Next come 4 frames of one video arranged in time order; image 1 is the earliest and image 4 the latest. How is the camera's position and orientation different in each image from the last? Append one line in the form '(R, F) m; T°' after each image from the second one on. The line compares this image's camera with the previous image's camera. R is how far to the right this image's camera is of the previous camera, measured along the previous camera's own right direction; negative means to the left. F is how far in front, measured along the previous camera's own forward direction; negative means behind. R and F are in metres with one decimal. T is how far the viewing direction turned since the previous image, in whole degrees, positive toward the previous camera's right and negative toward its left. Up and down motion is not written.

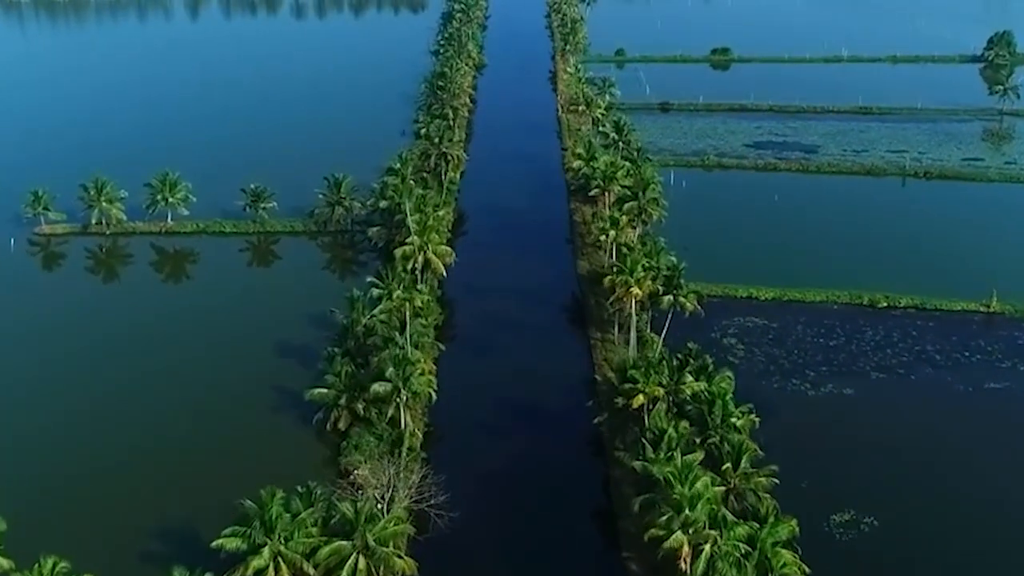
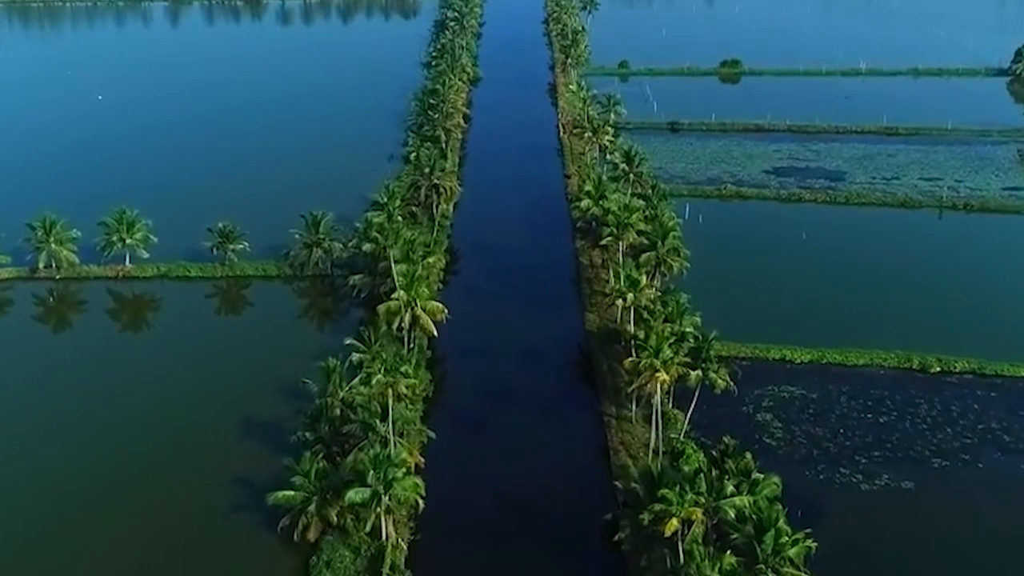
(-0.3, +6.5) m; 0°
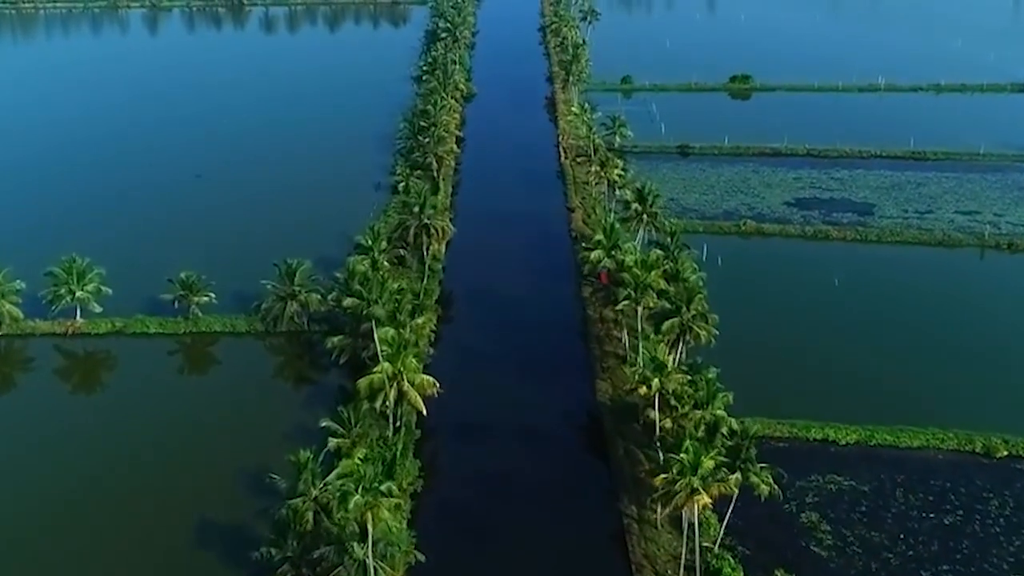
(-0.4, +6.1) m; 0°
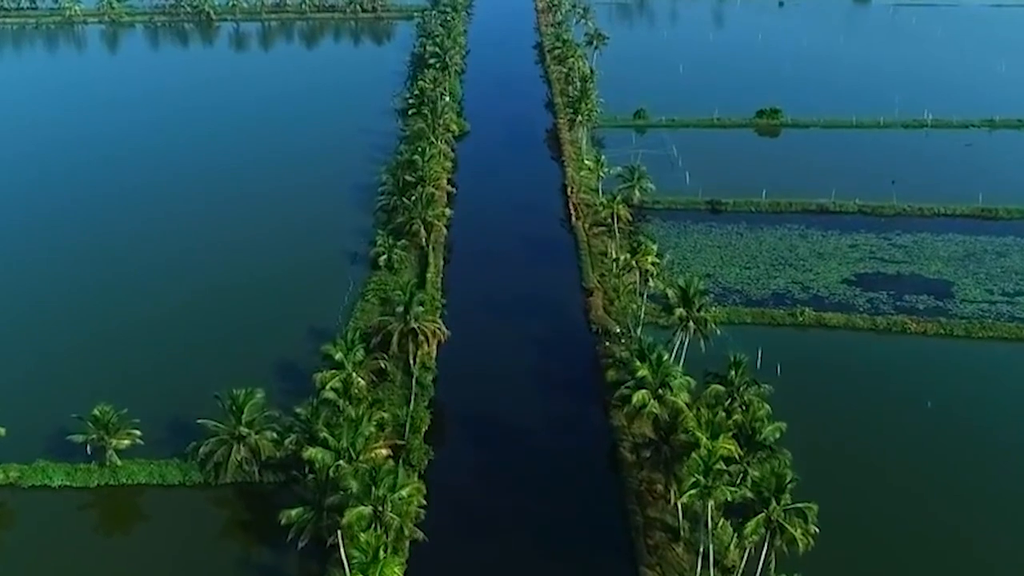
(-1.0, +11.0) m; +1°
